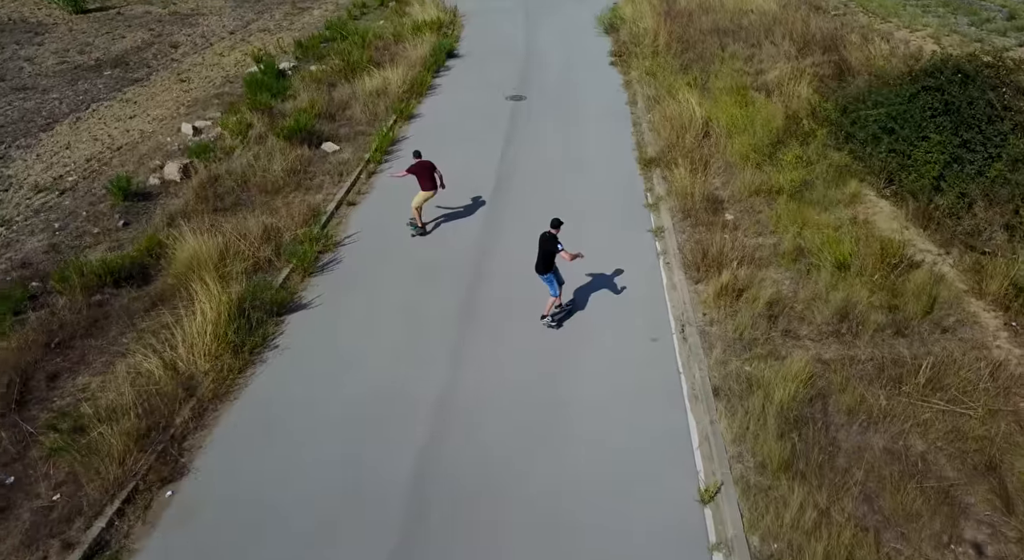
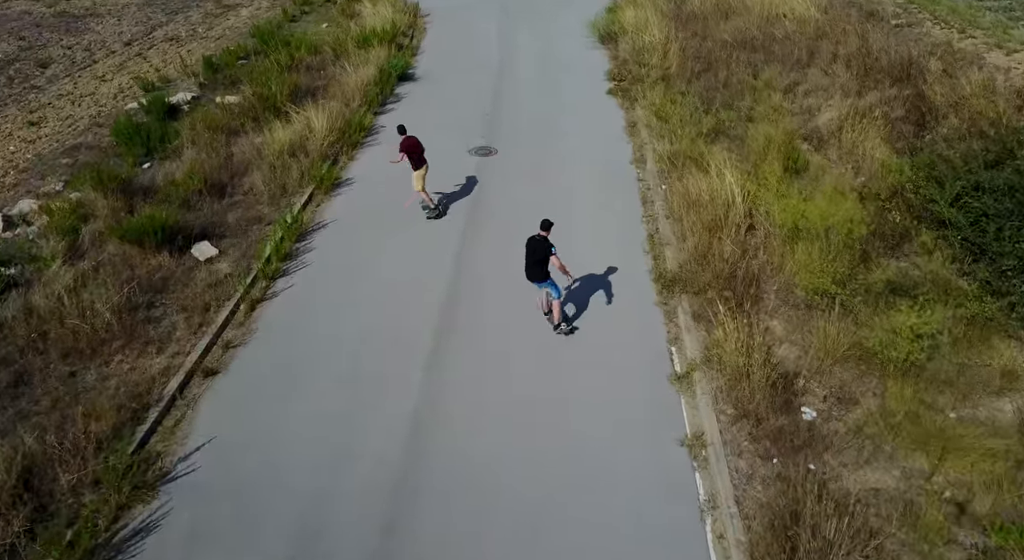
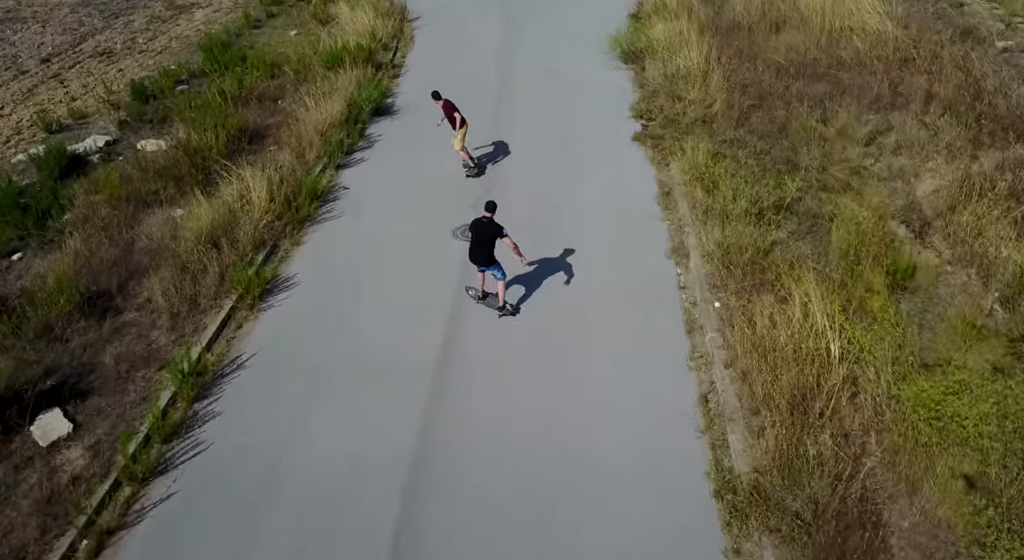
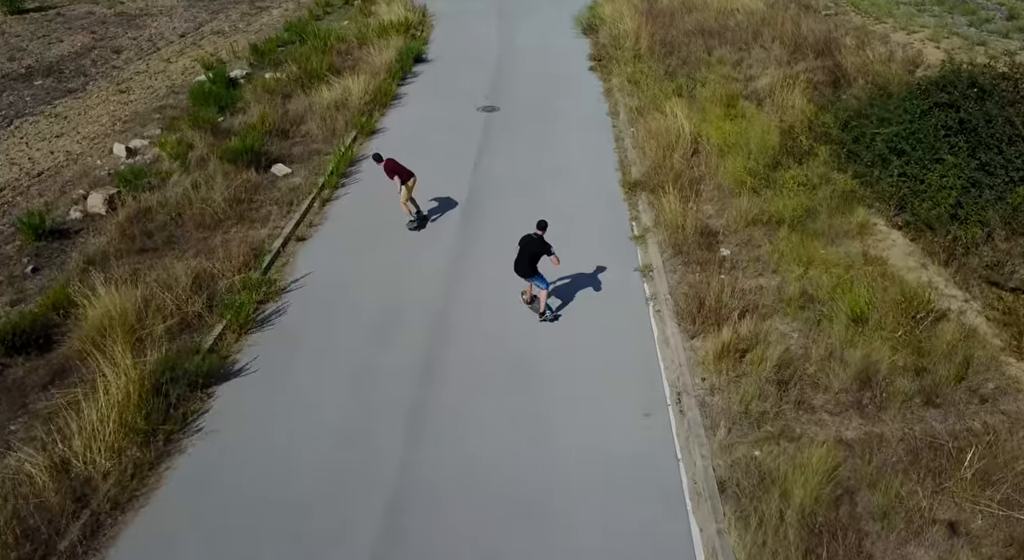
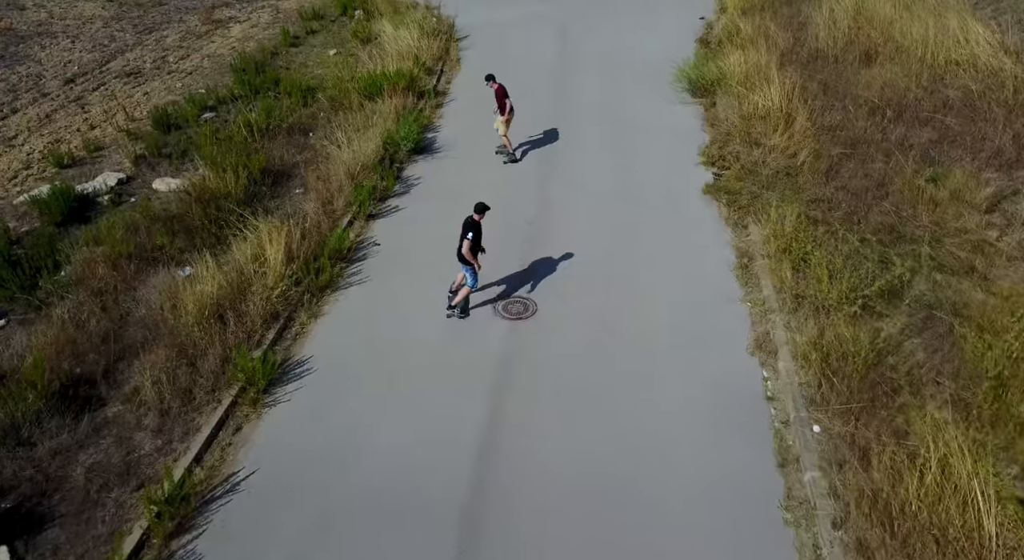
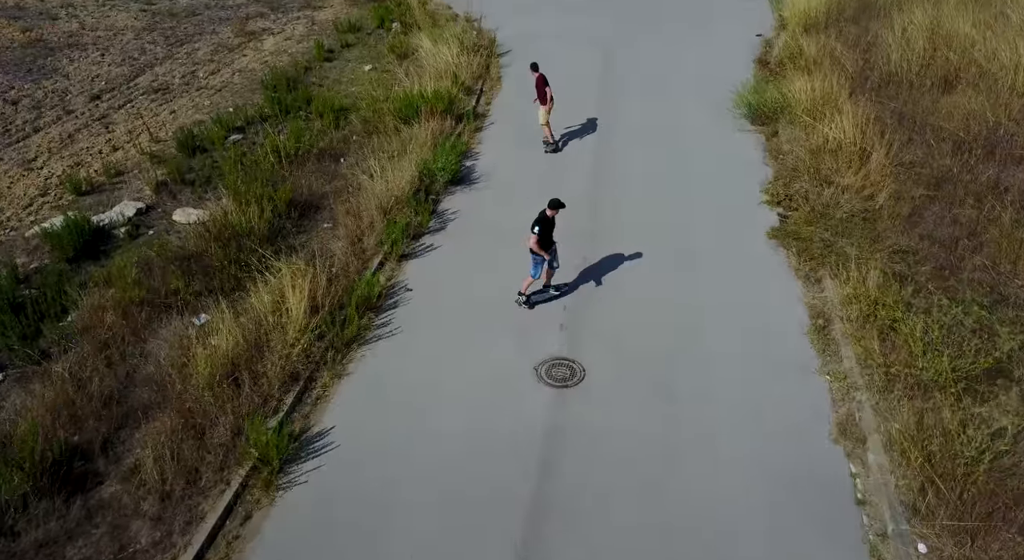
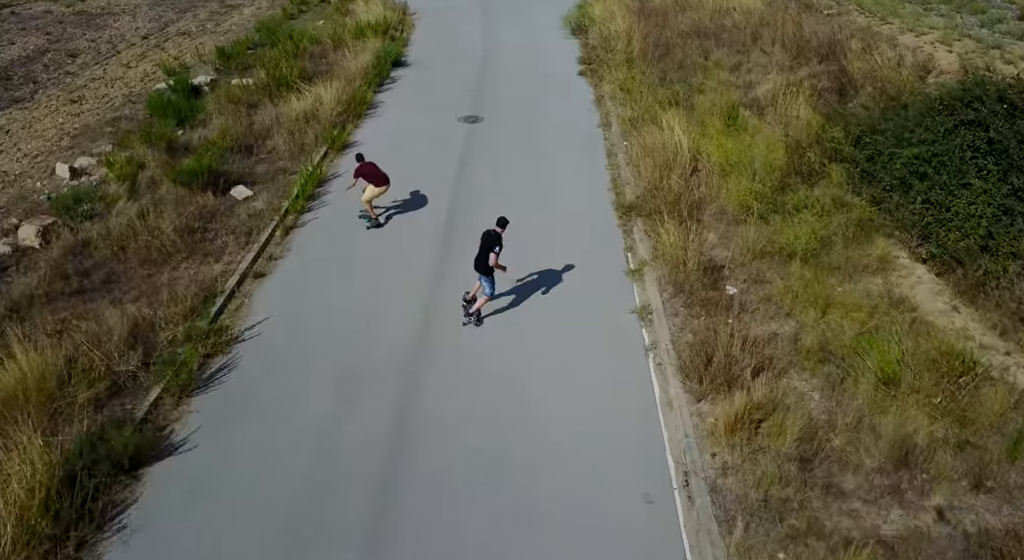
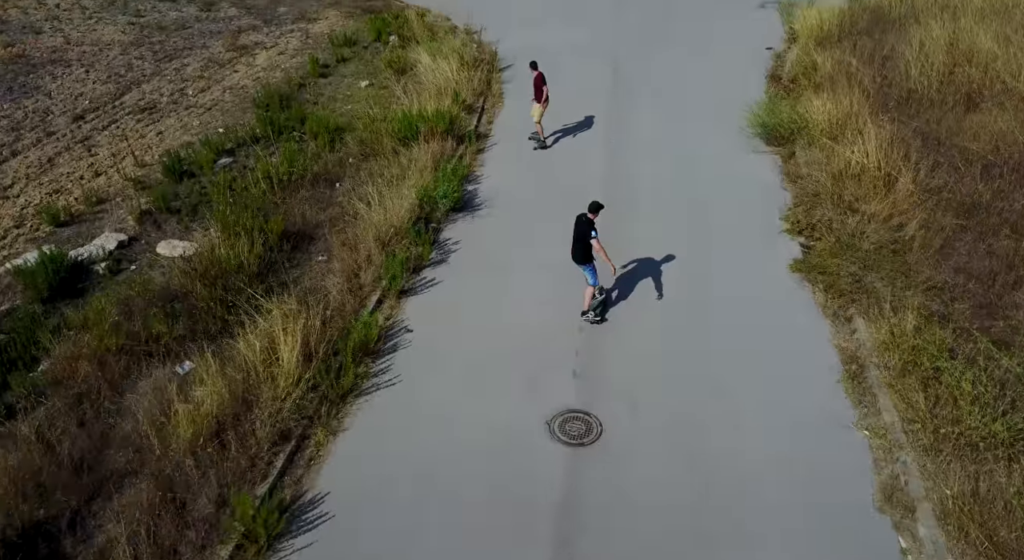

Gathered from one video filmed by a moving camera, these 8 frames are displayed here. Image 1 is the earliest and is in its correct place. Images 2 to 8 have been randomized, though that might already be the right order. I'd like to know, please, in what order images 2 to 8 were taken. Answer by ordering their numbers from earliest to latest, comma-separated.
4, 7, 2, 3, 5, 6, 8
